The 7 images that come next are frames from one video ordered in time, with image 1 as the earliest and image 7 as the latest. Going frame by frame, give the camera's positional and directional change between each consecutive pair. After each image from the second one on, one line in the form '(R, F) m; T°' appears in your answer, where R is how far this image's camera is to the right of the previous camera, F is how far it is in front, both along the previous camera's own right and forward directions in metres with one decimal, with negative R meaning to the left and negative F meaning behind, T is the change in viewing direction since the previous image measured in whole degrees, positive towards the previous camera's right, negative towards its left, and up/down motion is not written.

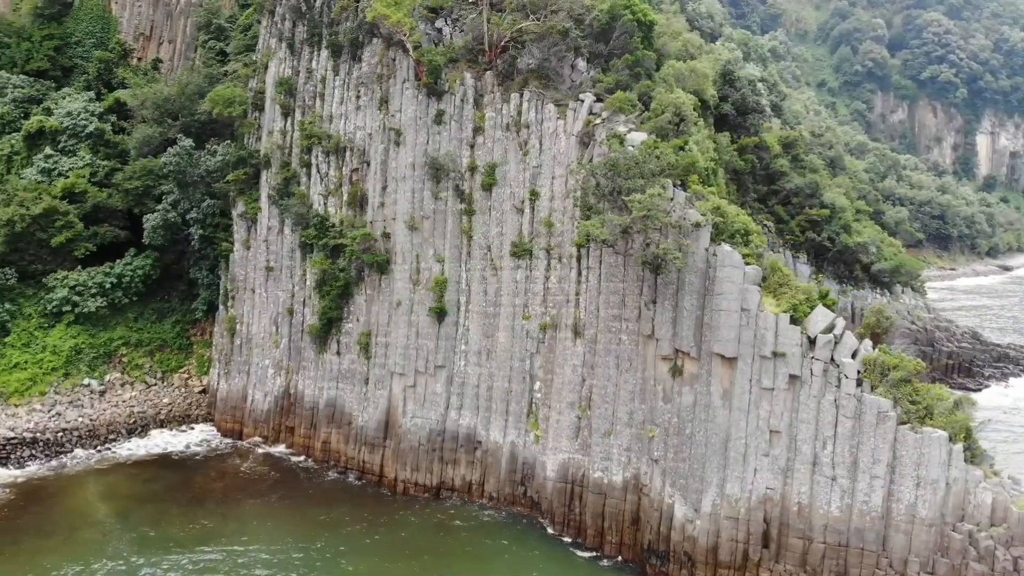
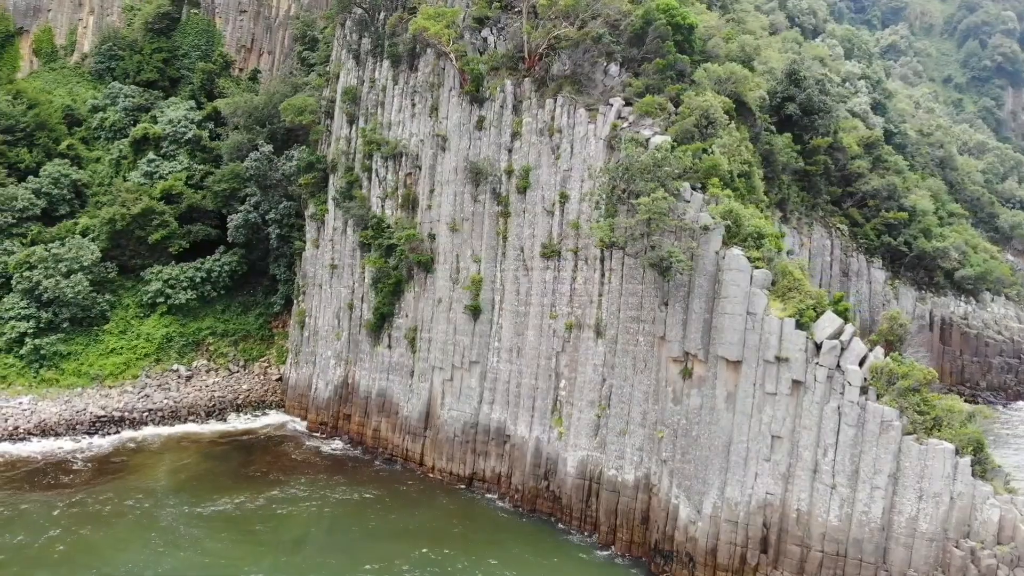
(+2.4, -0.5) m; -8°
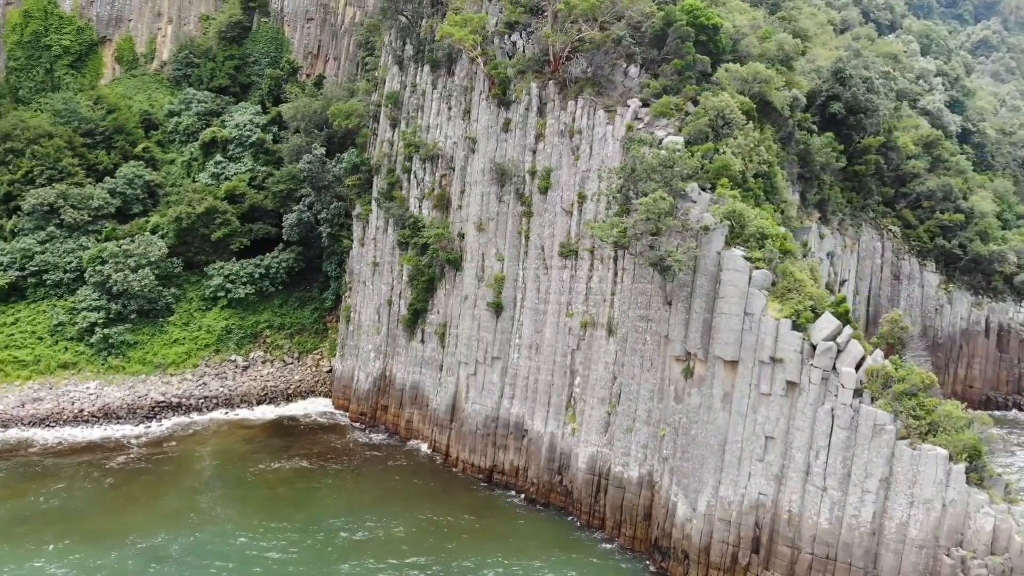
(+1.8, -0.4) m; -6°
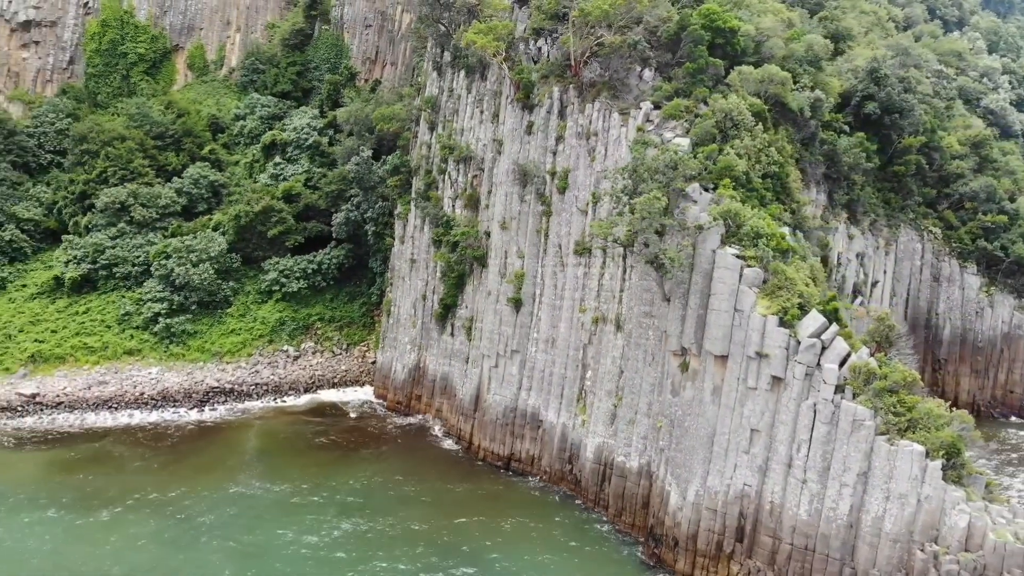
(+1.7, -0.9) m; -5°
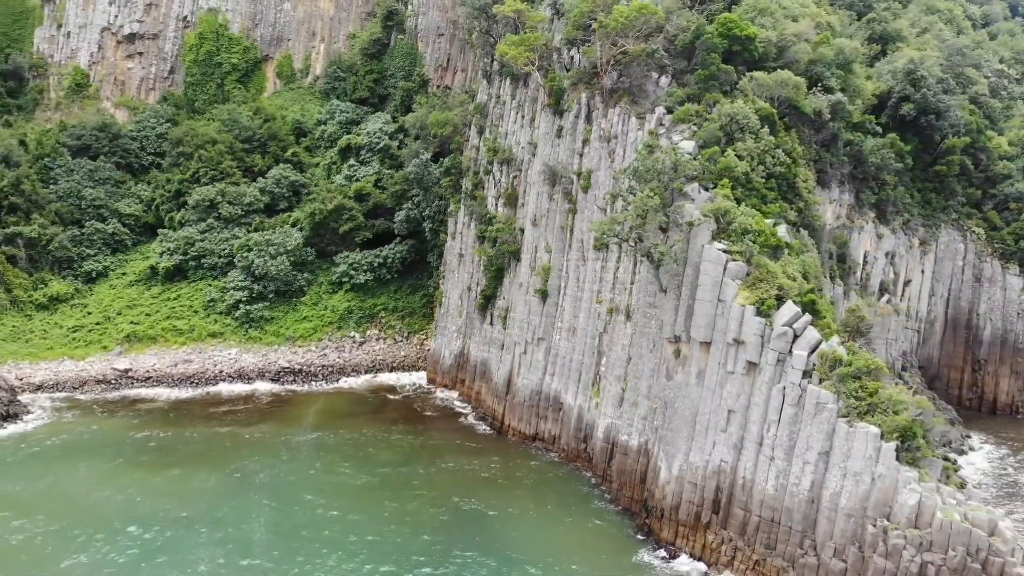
(+2.3, -1.8) m; -7°
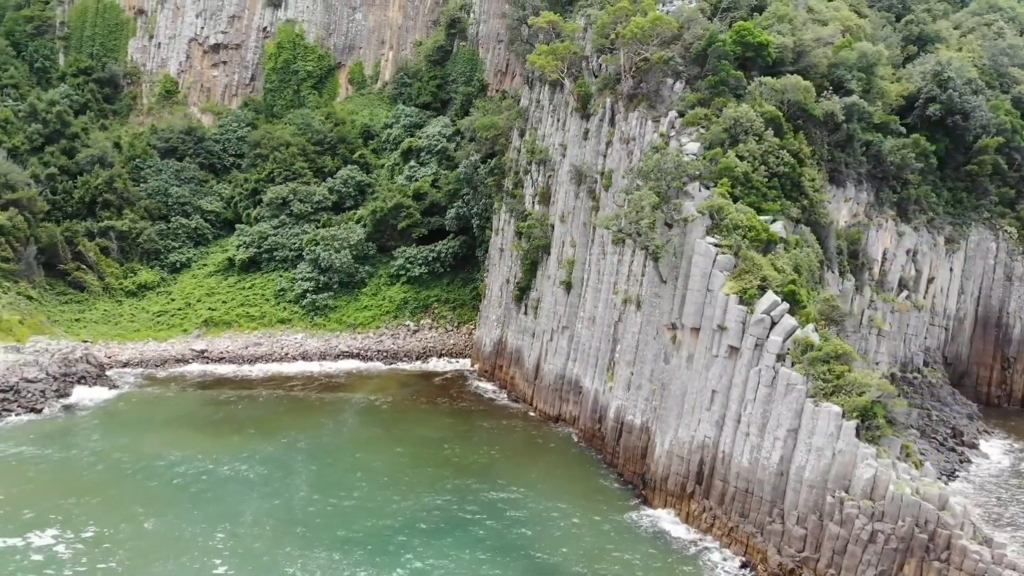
(+2.0, -2.0) m; -6°
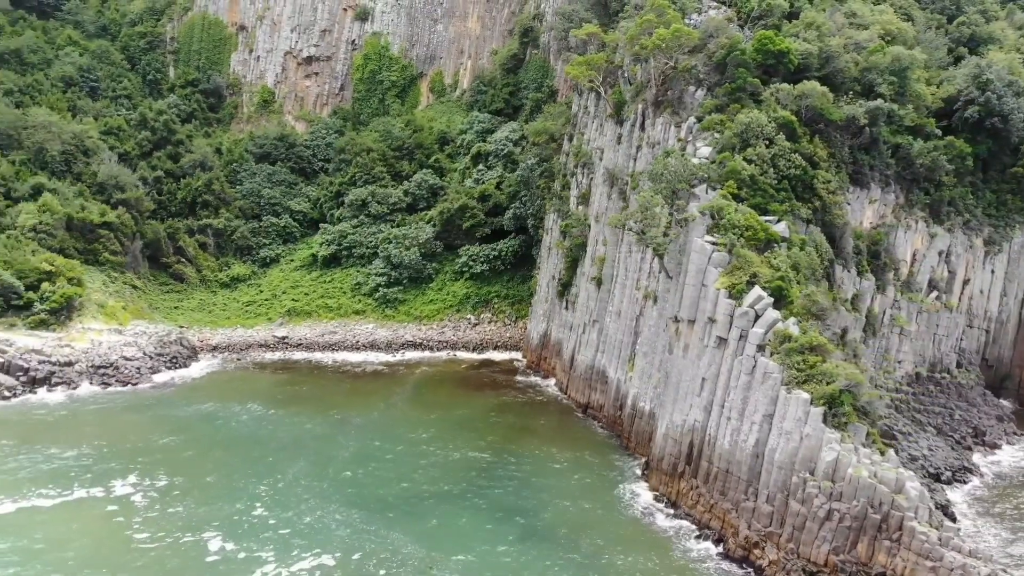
(+2.7, -2.0) m; -7°
